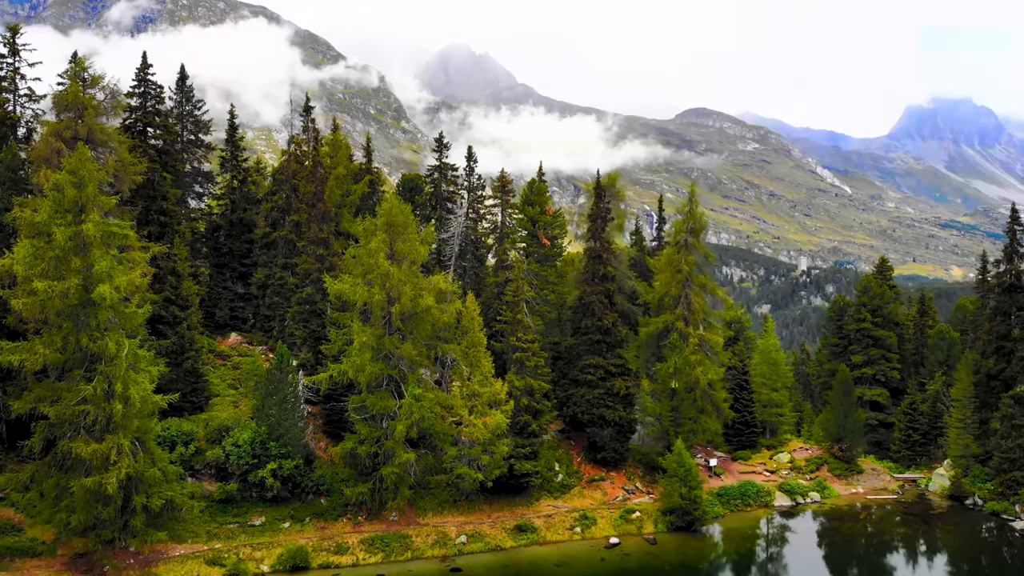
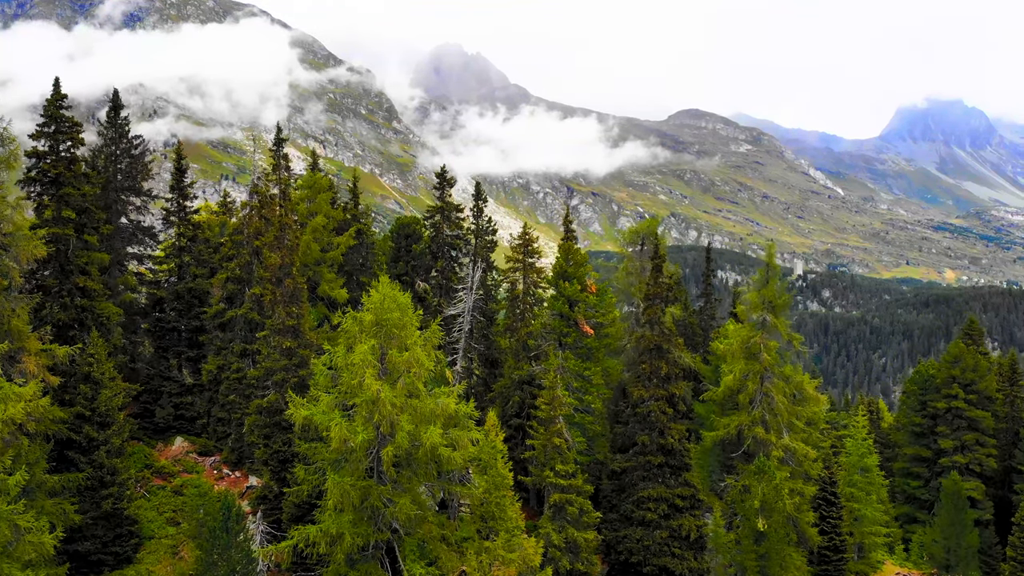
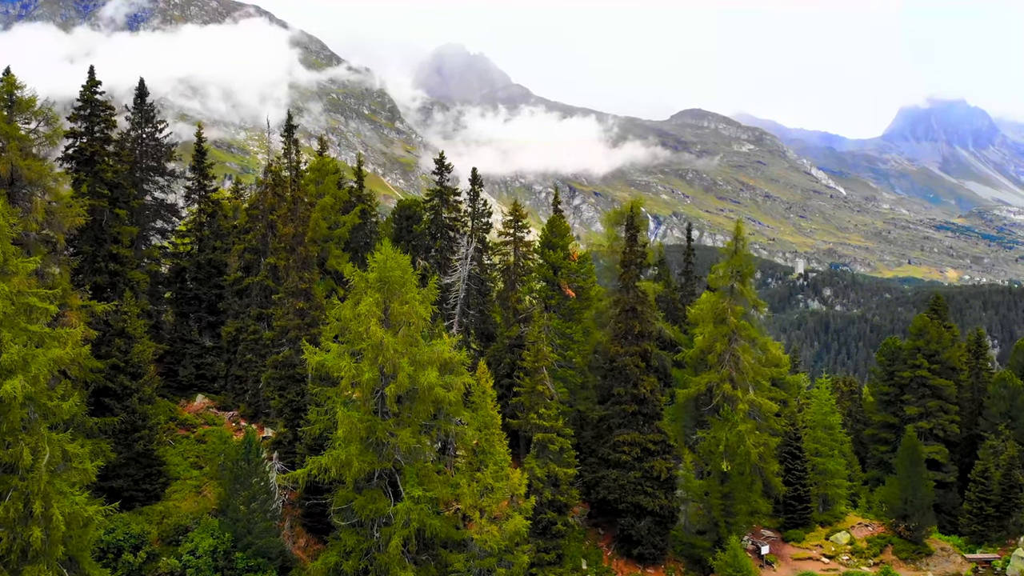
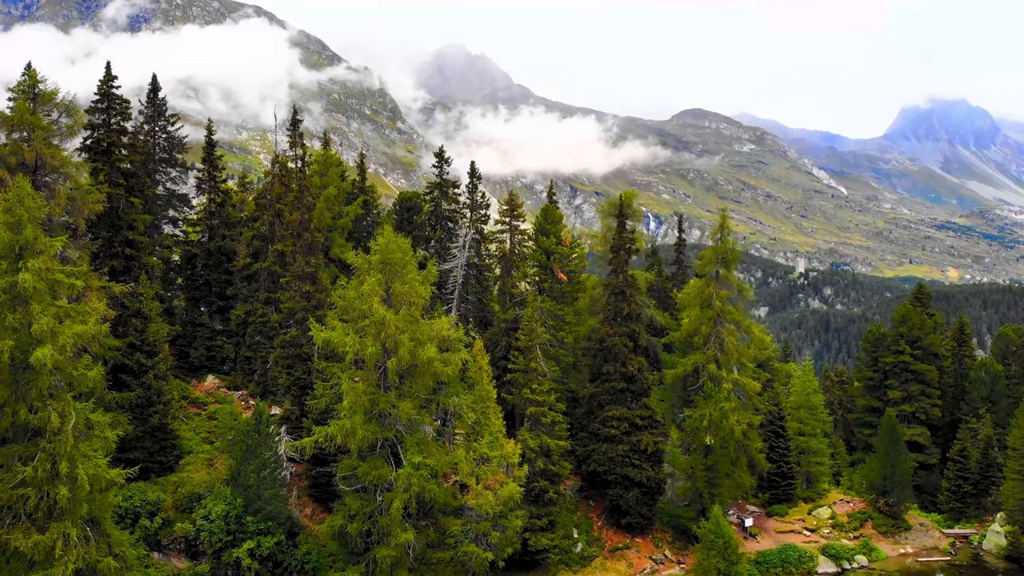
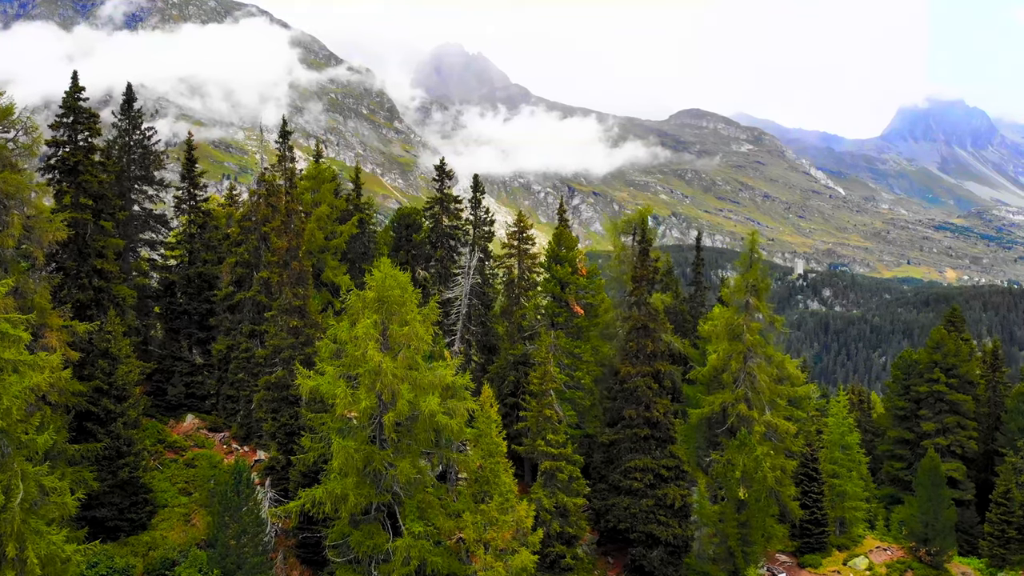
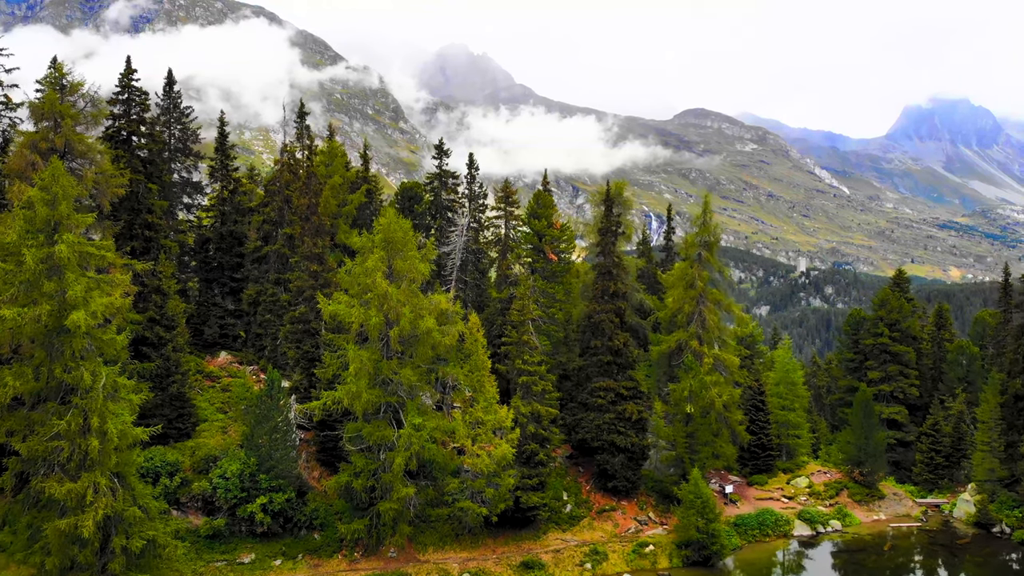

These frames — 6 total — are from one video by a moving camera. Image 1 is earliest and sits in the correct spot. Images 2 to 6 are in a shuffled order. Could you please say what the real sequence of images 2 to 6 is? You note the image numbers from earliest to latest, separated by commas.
6, 4, 3, 5, 2
